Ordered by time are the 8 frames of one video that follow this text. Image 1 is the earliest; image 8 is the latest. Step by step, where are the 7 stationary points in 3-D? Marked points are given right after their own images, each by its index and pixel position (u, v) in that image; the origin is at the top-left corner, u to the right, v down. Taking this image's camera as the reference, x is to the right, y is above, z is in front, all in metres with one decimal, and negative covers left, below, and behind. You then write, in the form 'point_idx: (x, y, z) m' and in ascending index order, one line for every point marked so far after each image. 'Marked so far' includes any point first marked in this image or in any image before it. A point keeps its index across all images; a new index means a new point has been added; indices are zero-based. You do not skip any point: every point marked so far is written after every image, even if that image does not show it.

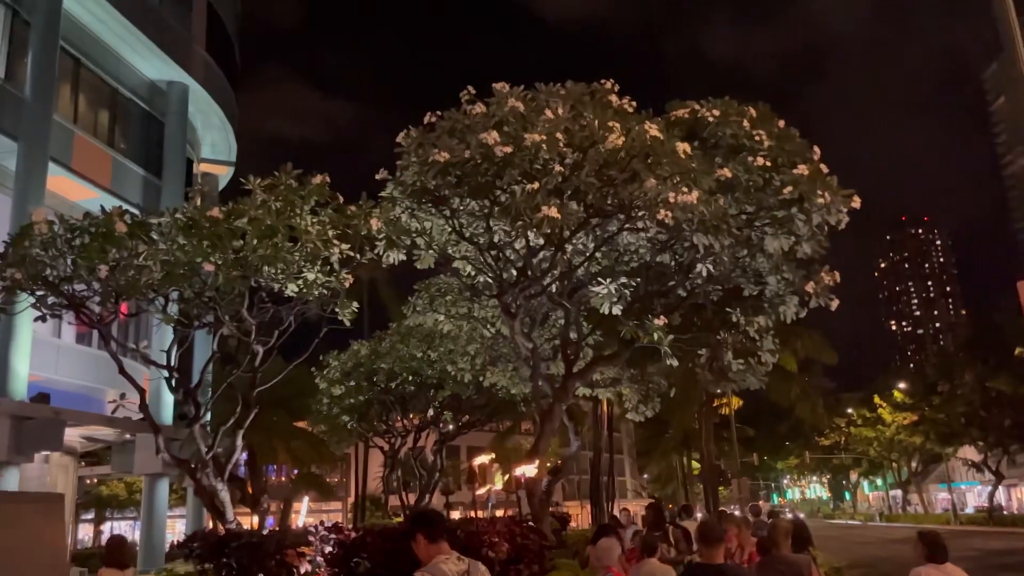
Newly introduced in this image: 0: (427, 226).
0: (-1.3, +1.0, +12.1) m
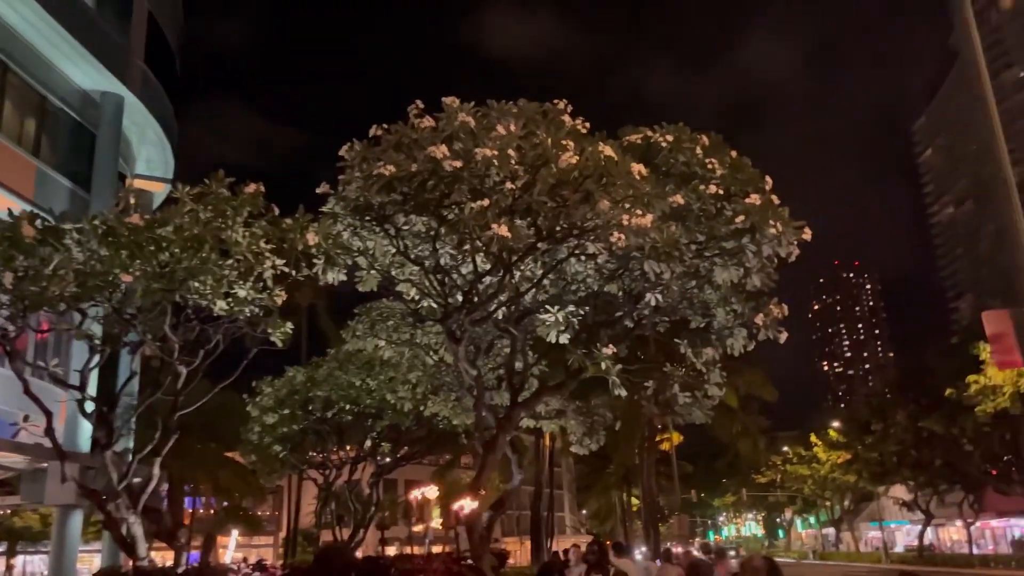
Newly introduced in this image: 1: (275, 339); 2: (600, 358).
0: (-2.0, +0.6, +11.6) m
1: (-3.3, -0.7, +11.3) m
2: (+1.2, -0.9, +11.4) m
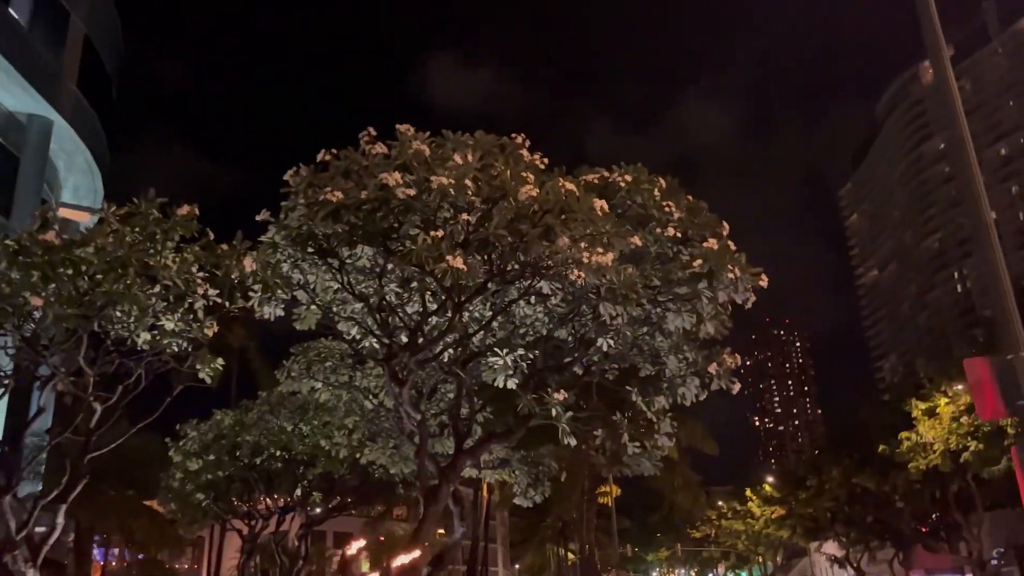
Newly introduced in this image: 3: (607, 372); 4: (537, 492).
0: (-2.7, +0.1, +11.0) m
1: (-4.0, -1.1, +10.5) m
2: (+0.5, -1.5, +10.9) m
3: (+1.5, -1.4, +13.0) m
4: (+0.5, -3.7, +14.7) m
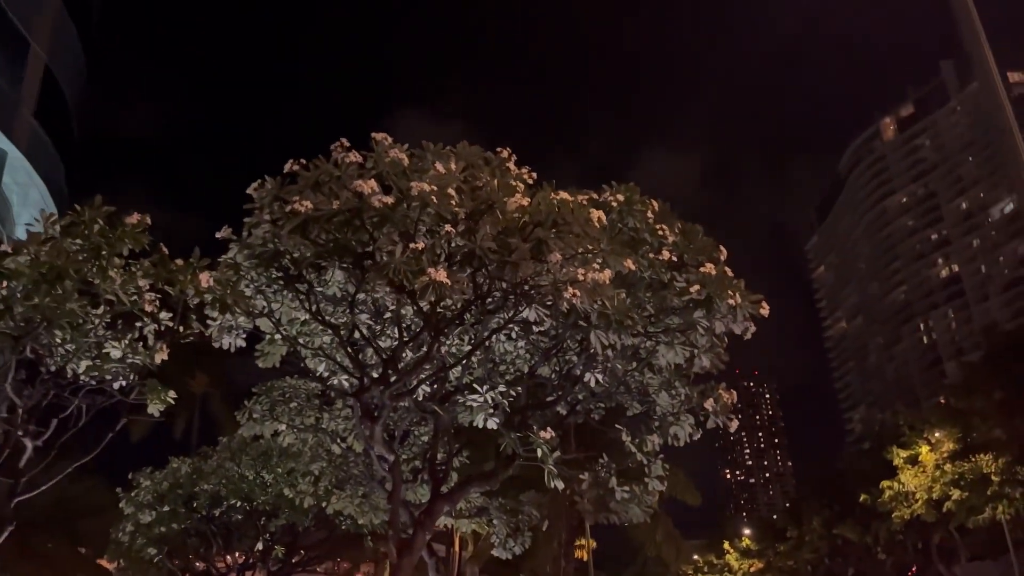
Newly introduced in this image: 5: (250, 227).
0: (-2.9, -0.2, +10.1) m
1: (-4.2, -1.4, +9.5) m
2: (+0.3, -1.9, +10.1) m
3: (+1.2, -1.9, +12.1) m
4: (+0.1, -4.3, +13.7) m
5: (-3.1, +0.7, +9.7) m
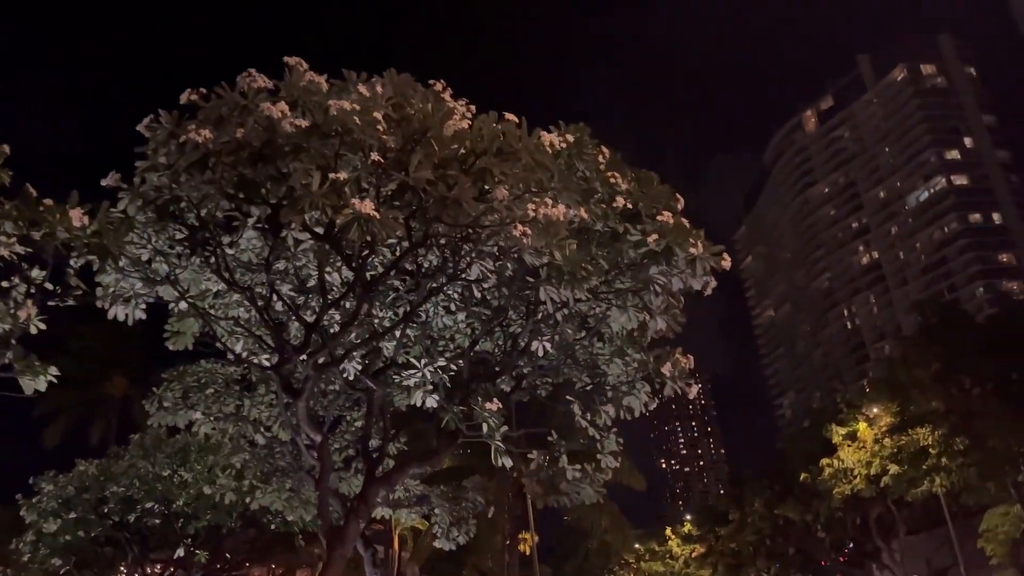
0: (-3.6, +0.2, +8.9) m
1: (-4.8, -1.1, +8.2) m
2: (-0.3, -1.4, +9.1) m
3: (+0.4, -1.4, +11.3) m
4: (-0.8, -3.8, +12.7) m
5: (-3.8, +1.1, +8.5) m
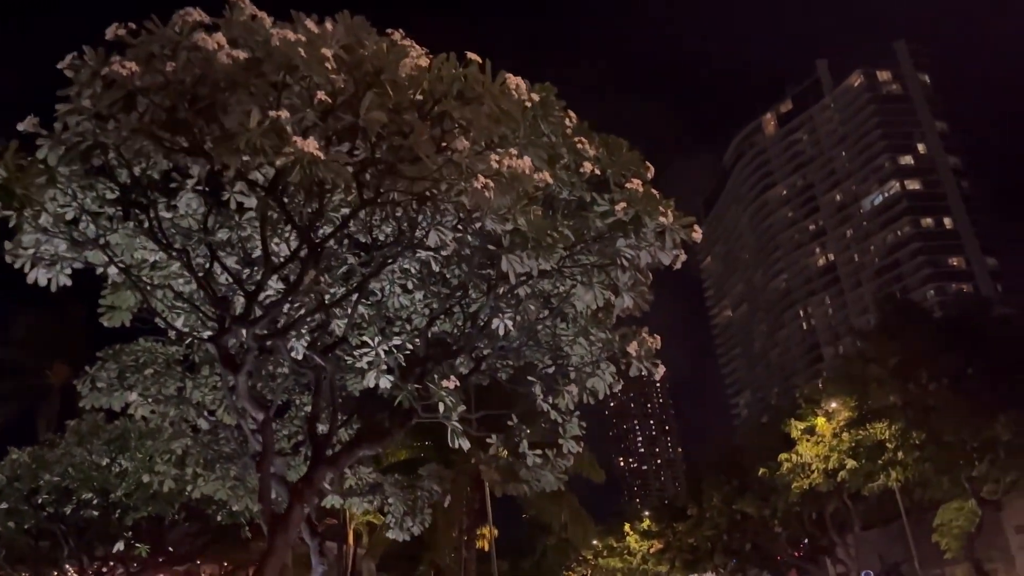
0: (-4.0, +0.5, +8.2) m
1: (-5.2, -0.7, +7.4) m
2: (-0.8, -1.1, +8.6) m
3: (-0.2, -1.1, +10.7) m
4: (-1.4, -3.5, +12.2) m
5: (-4.2, +1.4, +7.8) m
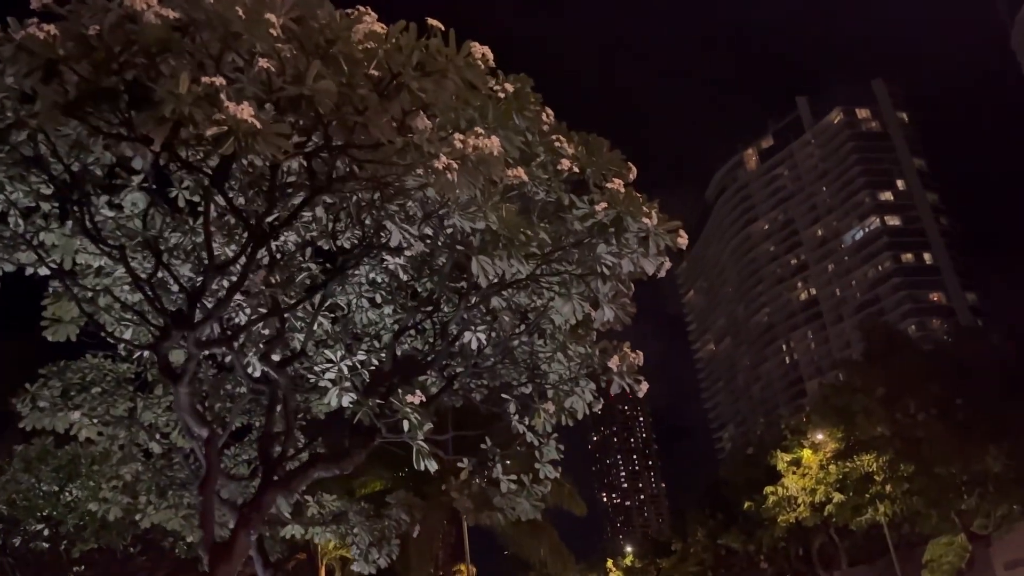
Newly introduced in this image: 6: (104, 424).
0: (-4.3, +0.5, +7.5) m
1: (-5.4, -0.7, +6.7) m
2: (-1.1, -1.2, +7.9) m
3: (-0.5, -1.2, +10.1) m
4: (-1.8, -3.7, +11.4) m
5: (-4.4, +1.4, +7.1) m
6: (-5.3, -1.8, +10.6) m
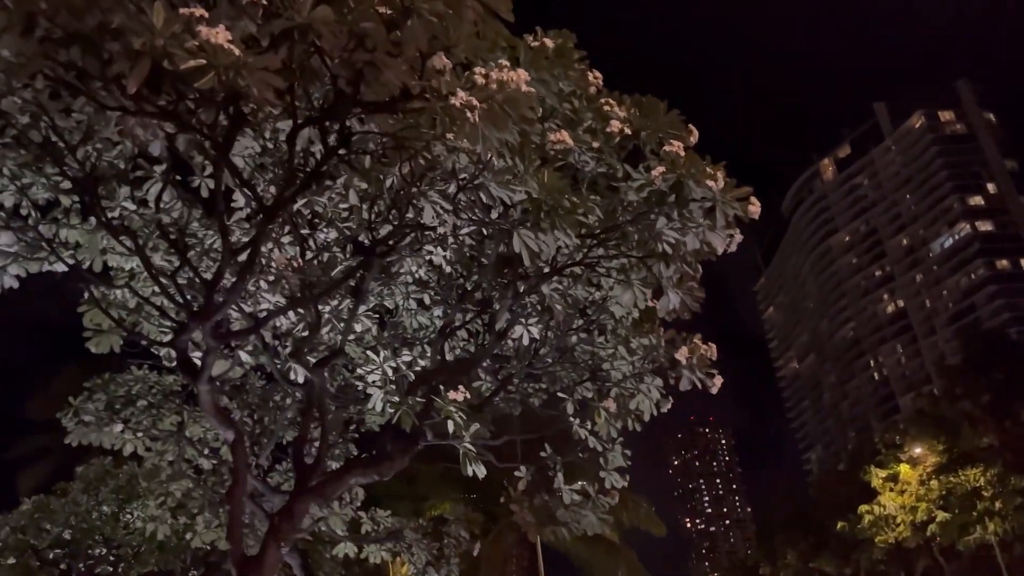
0: (-3.9, +0.5, +7.1) m
1: (-5.1, -0.7, +6.3) m
2: (-0.6, -1.1, +7.2) m
3: (+0.2, -1.2, +9.3) m
4: (-0.9, -3.7, +10.6) m
5: (-4.1, +1.4, +6.8) m
6: (-4.5, -1.9, +10.3) m
